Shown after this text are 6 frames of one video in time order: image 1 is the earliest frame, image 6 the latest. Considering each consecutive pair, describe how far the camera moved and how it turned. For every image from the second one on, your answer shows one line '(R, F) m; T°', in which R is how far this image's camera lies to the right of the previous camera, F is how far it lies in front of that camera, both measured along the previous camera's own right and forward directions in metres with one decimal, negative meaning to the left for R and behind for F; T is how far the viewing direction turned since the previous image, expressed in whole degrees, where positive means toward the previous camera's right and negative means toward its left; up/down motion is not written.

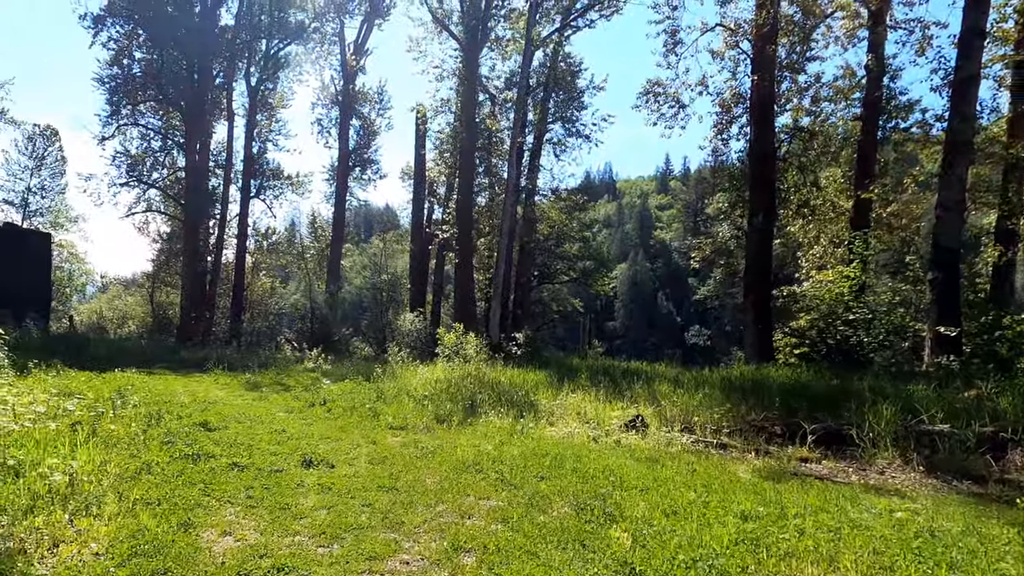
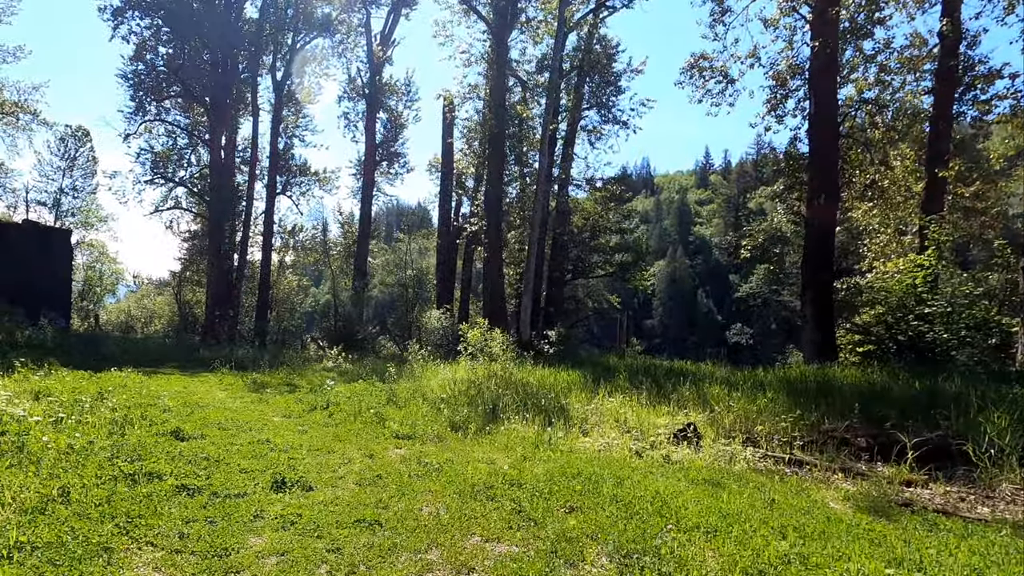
(+0.1, +1.2) m; -3°
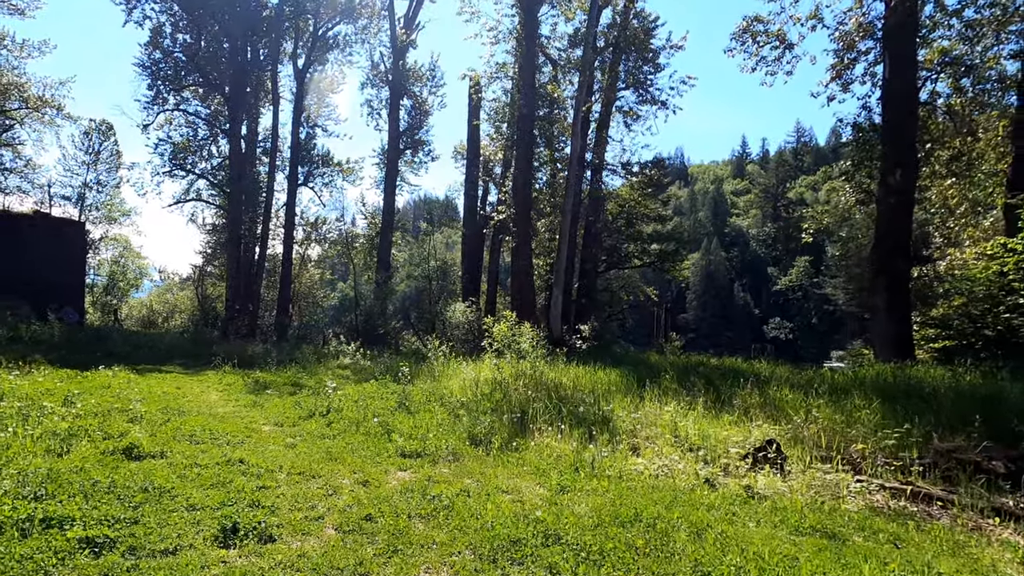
(0.0, +1.3) m; -2°
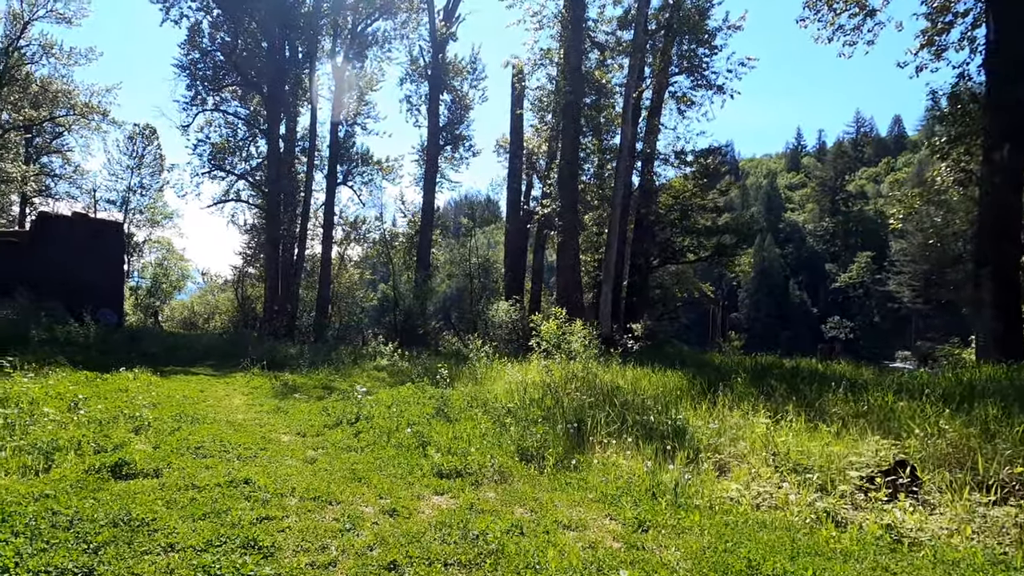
(-0.1, +0.9) m; -3°
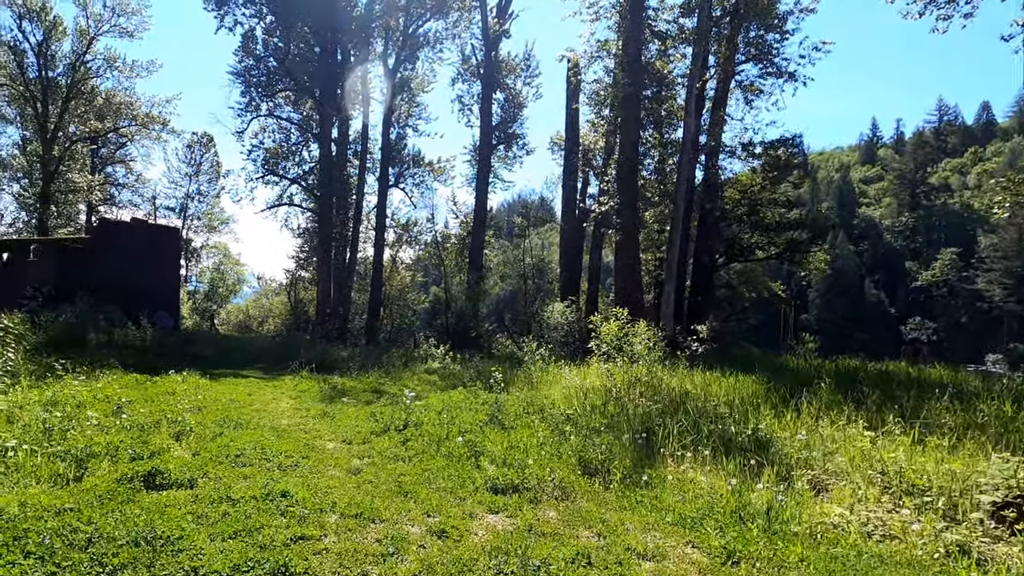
(-0.1, +0.4) m; -4°
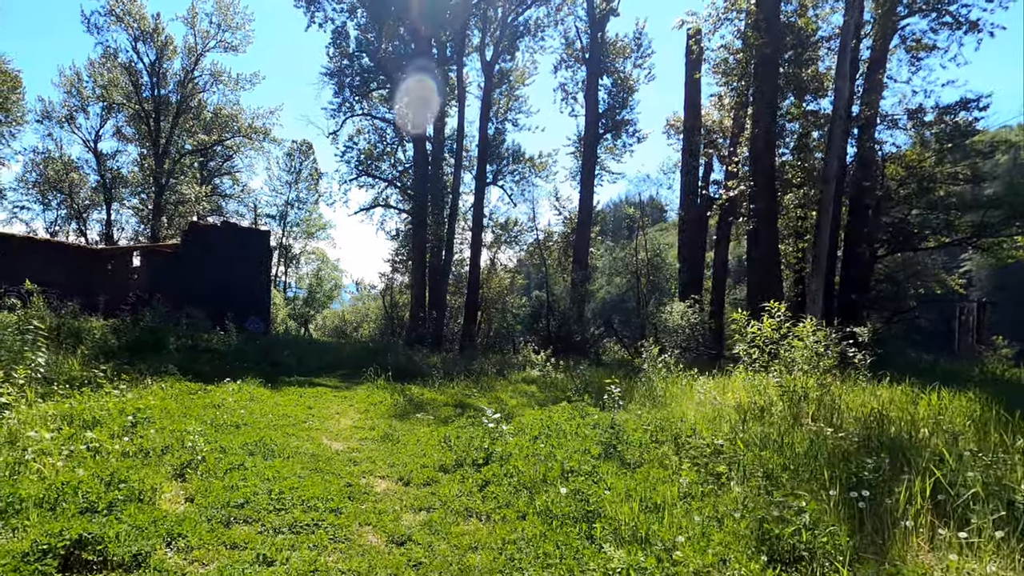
(-0.1, +1.7) m; -8°
